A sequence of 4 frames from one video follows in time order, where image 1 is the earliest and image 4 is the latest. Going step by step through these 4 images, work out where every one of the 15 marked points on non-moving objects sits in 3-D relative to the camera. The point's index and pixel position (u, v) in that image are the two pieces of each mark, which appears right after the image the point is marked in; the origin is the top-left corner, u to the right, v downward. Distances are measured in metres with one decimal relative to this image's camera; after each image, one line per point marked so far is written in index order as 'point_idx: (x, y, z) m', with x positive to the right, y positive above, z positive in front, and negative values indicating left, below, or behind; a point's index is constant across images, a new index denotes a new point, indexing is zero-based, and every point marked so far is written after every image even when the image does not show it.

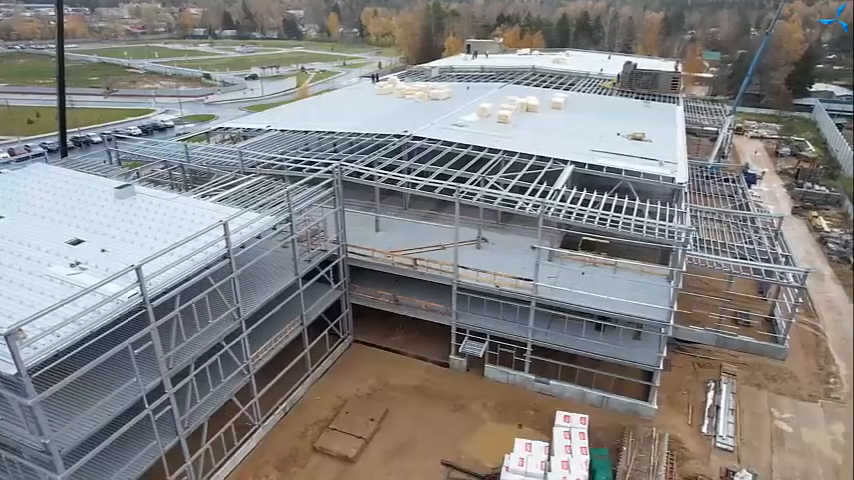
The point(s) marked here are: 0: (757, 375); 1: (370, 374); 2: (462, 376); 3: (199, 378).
0: (+11.4, -4.7, +19.3) m
1: (-2.0, -4.6, +19.1) m
2: (+1.2, -4.6, +19.1) m
3: (-6.1, -3.7, +14.9) m
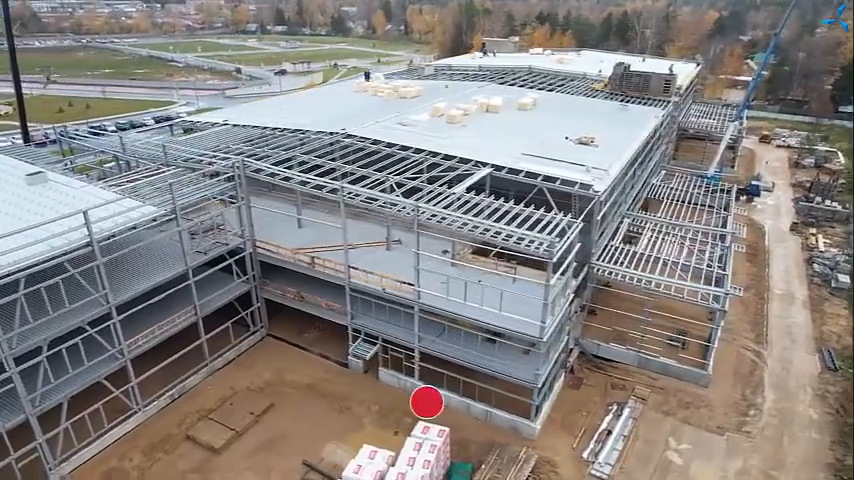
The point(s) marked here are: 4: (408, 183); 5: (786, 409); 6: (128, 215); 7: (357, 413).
0: (+7.8, -5.2, +18.0) m
1: (-5.5, -4.4, +19.3) m
2: (-2.4, -4.6, +18.9) m
3: (-10.0, -3.4, +15.5) m
4: (-0.6, +1.9, +18.4) m
5: (+11.4, -5.4, +17.7) m
6: (-8.5, +0.7, +15.8) m
7: (-2.2, -5.4, +17.5) m
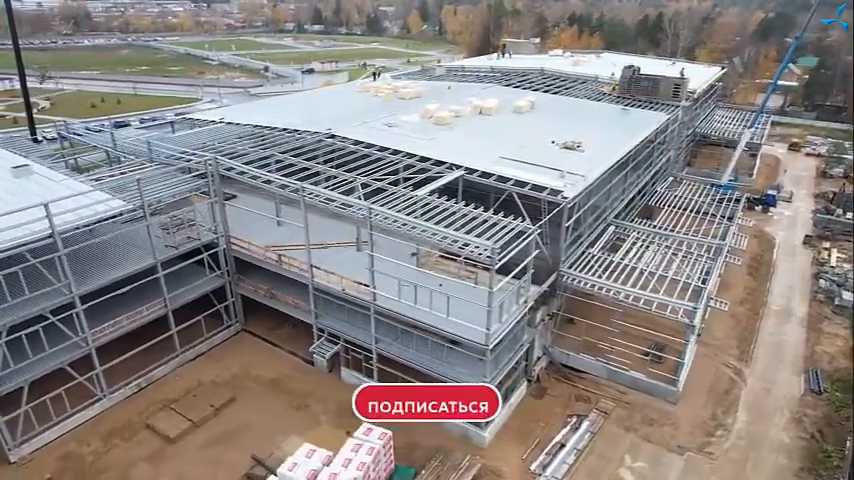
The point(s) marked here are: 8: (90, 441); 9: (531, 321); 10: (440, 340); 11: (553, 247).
0: (+6.4, -5.5, +17.4) m
1: (-6.7, -4.3, +19.6) m
2: (-3.7, -4.6, +19.0) m
3: (-11.4, -3.1, +16.2) m
4: (-1.7, +1.9, +18.4) m
5: (+10.0, -5.8, +16.9) m
6: (-9.8, +0.9, +16.3) m
7: (-3.6, -5.4, +17.7) m
8: (-9.9, -5.9, +16.3) m
9: (+3.4, -2.6, +18.1) m
10: (+0.3, -2.9, +16.3) m
11: (+4.2, -0.2, +18.6) m
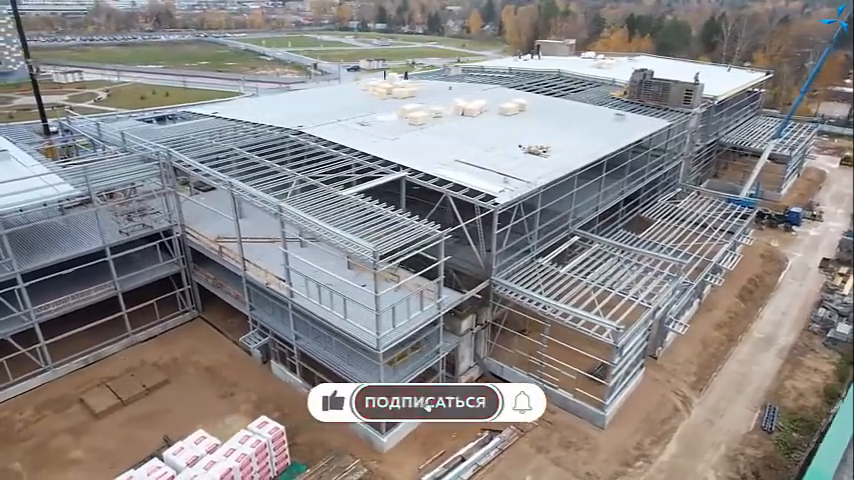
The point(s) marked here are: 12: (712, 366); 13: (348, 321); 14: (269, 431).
0: (+3.7, -5.8, +16.6) m
1: (-9.0, -3.9, +20.4) m
2: (-6.1, -4.4, +19.4) m
3: (-14.0, -2.4, +17.6) m
4: (-3.9, +2.0, +18.6) m
5: (+7.2, -6.3, +15.6) m
6: (-12.1, +1.5, +17.5) m
7: (-6.2, -5.2, +18.1) m
8: (-12.6, -5.3, +17.5) m
9: (+0.9, -2.8, +17.6) m
10: (-2.4, -2.9, +16.2) m
11: (+1.9, -0.5, +18.0) m
12: (+10.1, -4.4, +19.7) m
13: (-2.0, -2.2, +15.4) m
14: (-4.3, -5.2, +15.0) m
